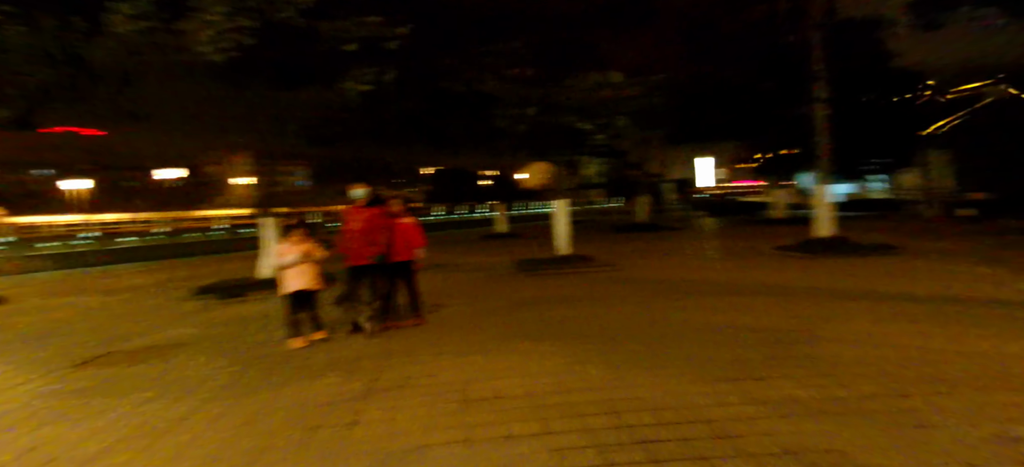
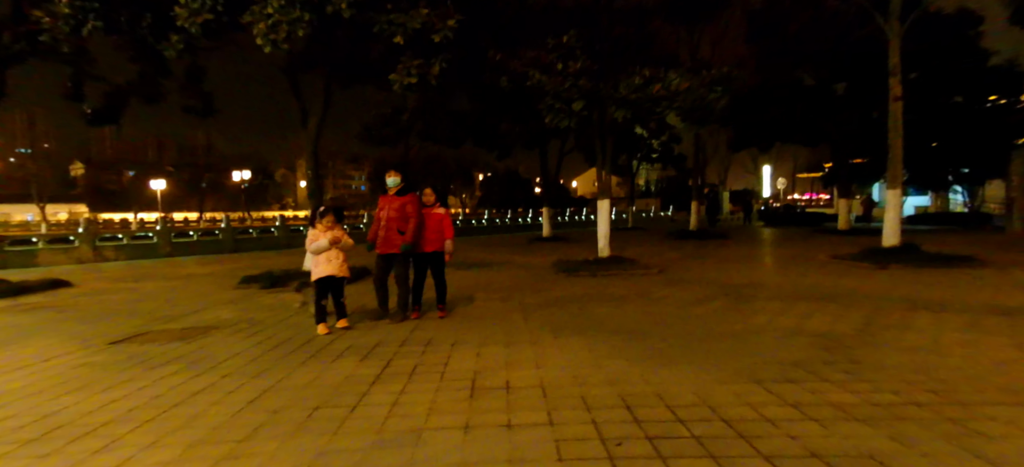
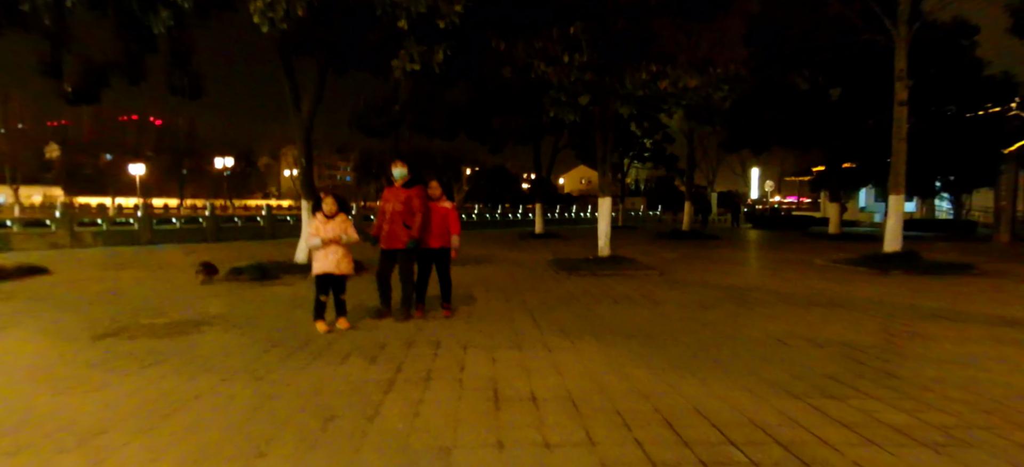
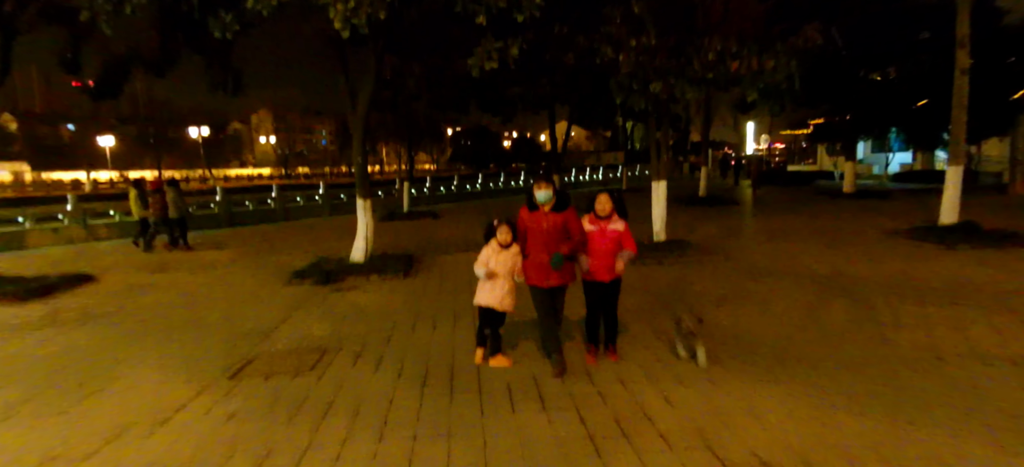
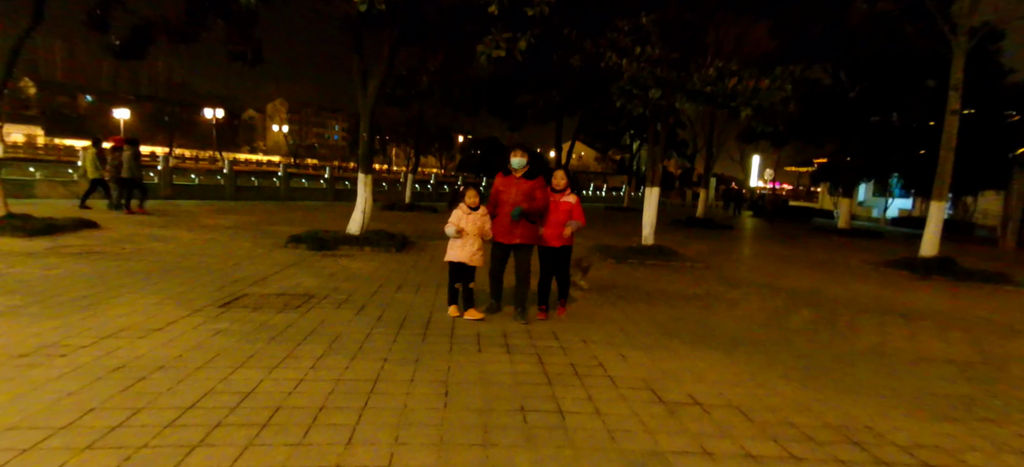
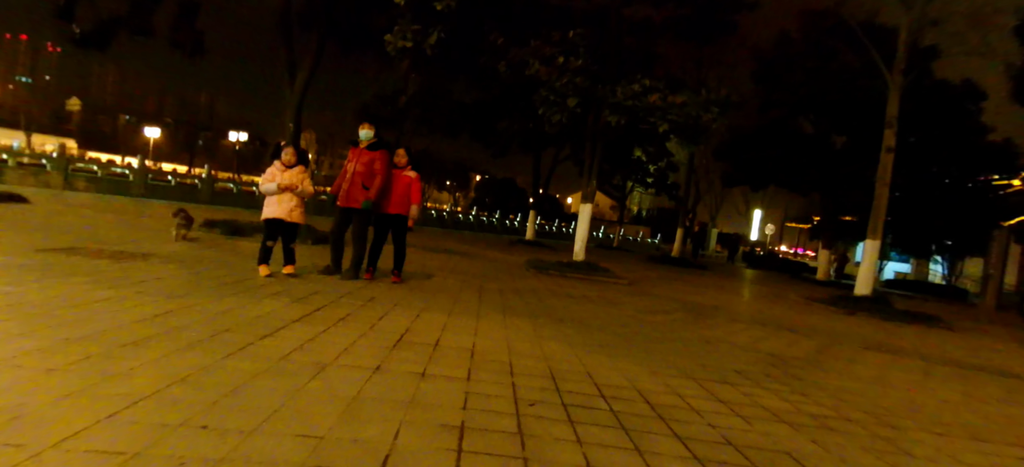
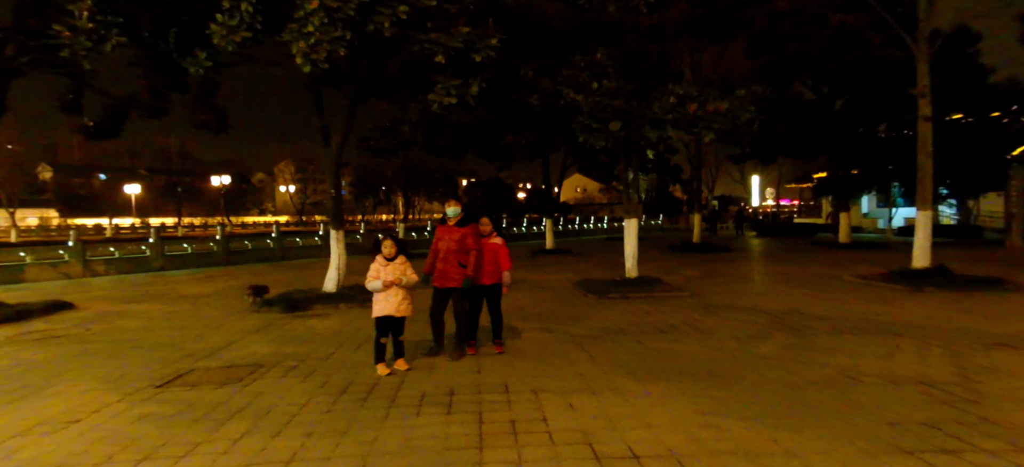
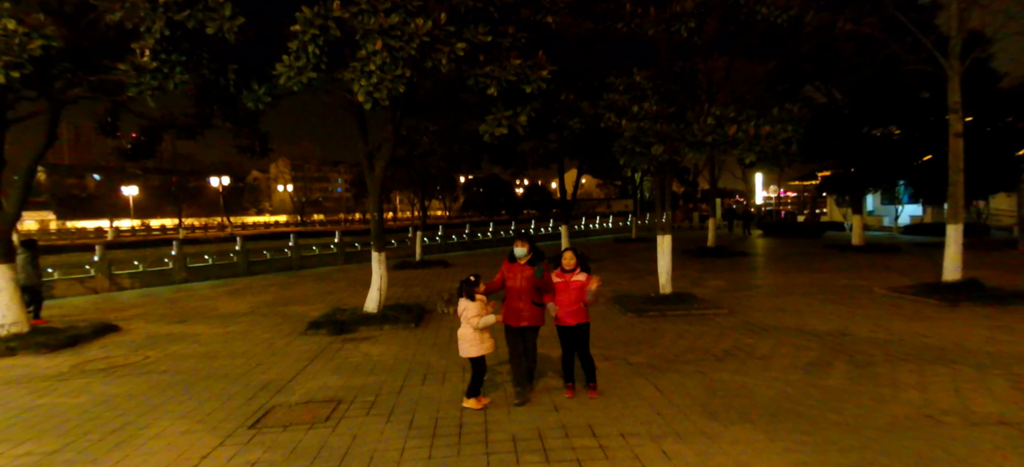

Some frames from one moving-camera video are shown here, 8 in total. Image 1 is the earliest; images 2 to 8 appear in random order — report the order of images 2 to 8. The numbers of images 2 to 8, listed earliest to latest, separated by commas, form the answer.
2, 6, 3, 7, 8, 5, 4
